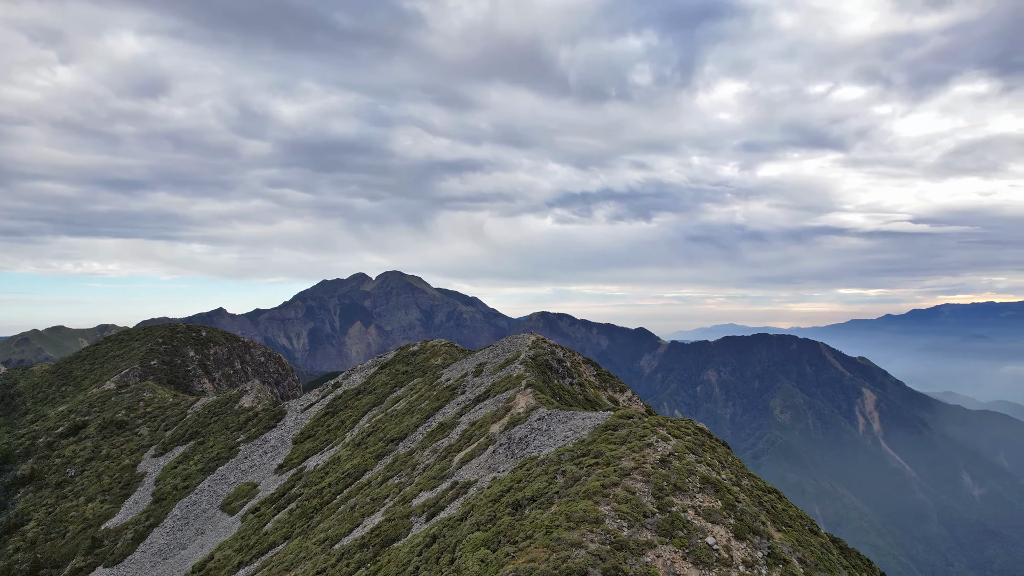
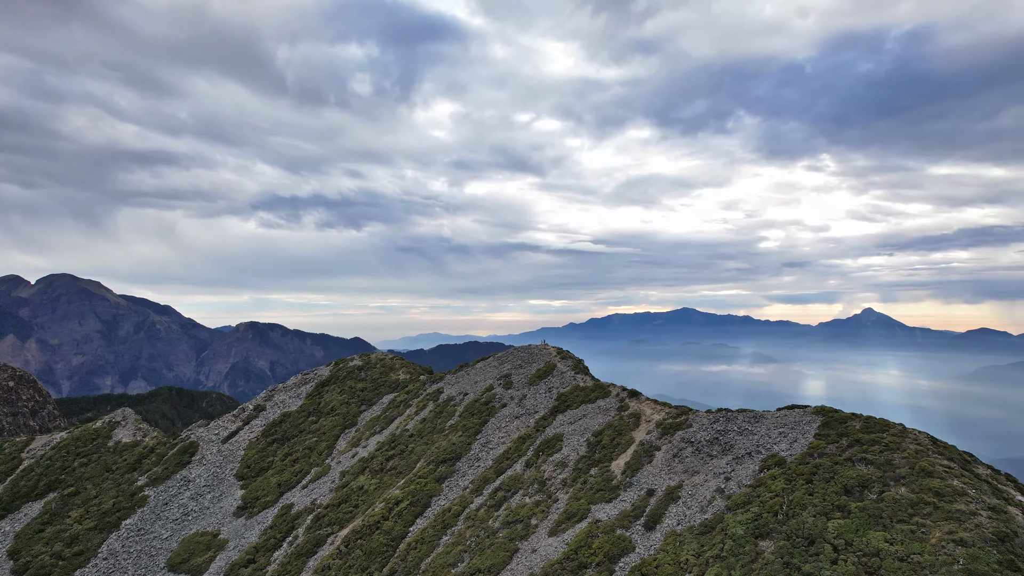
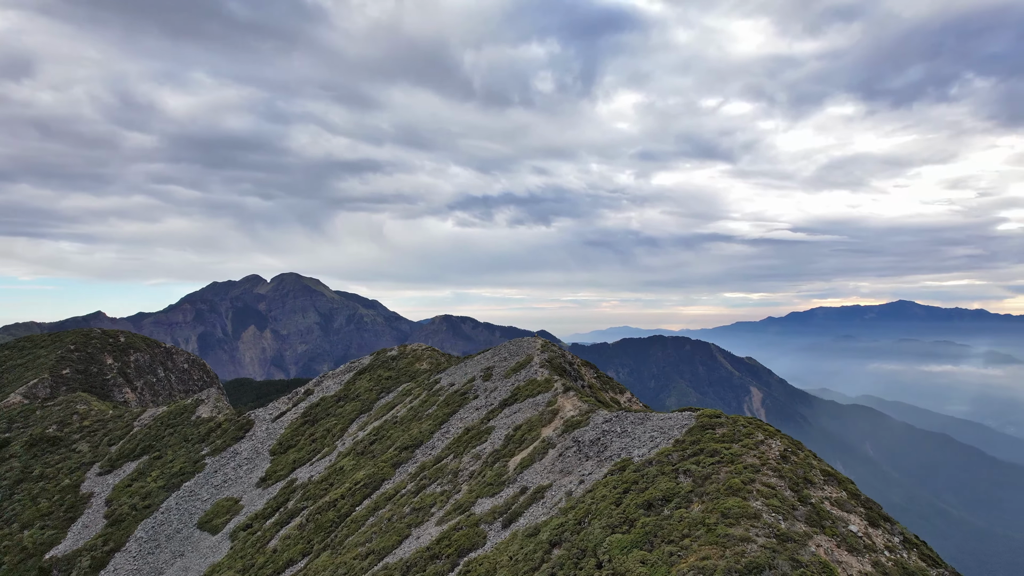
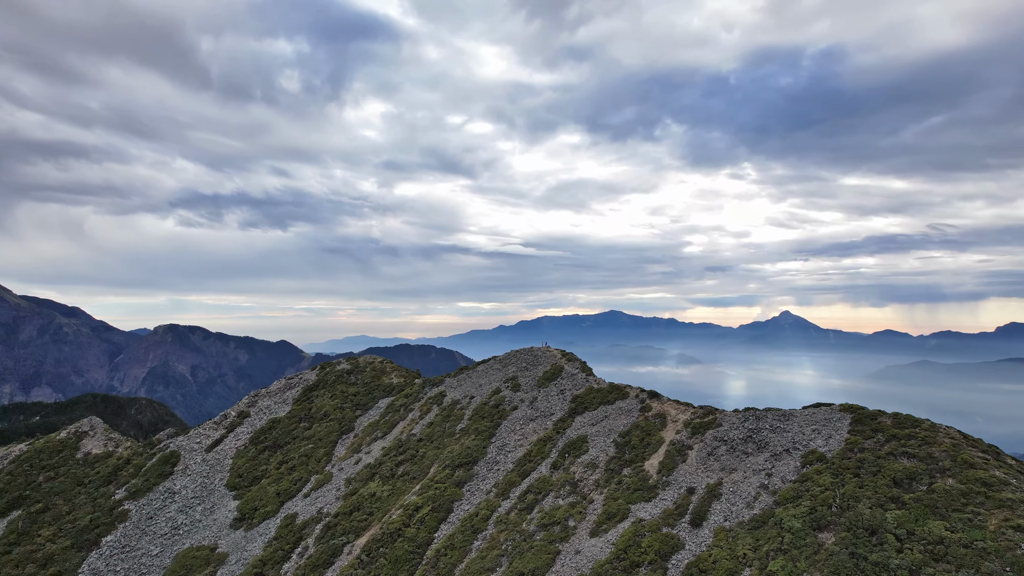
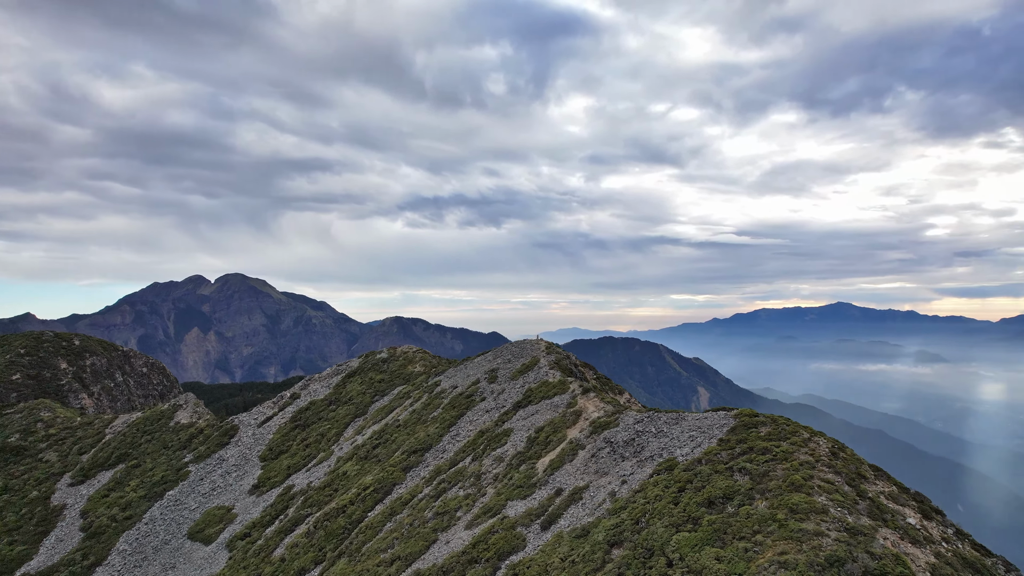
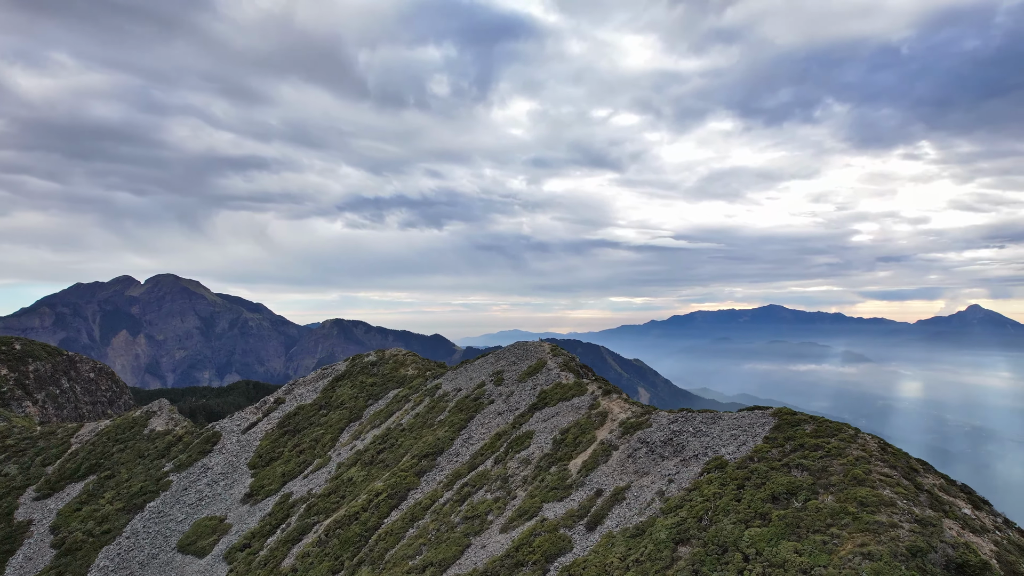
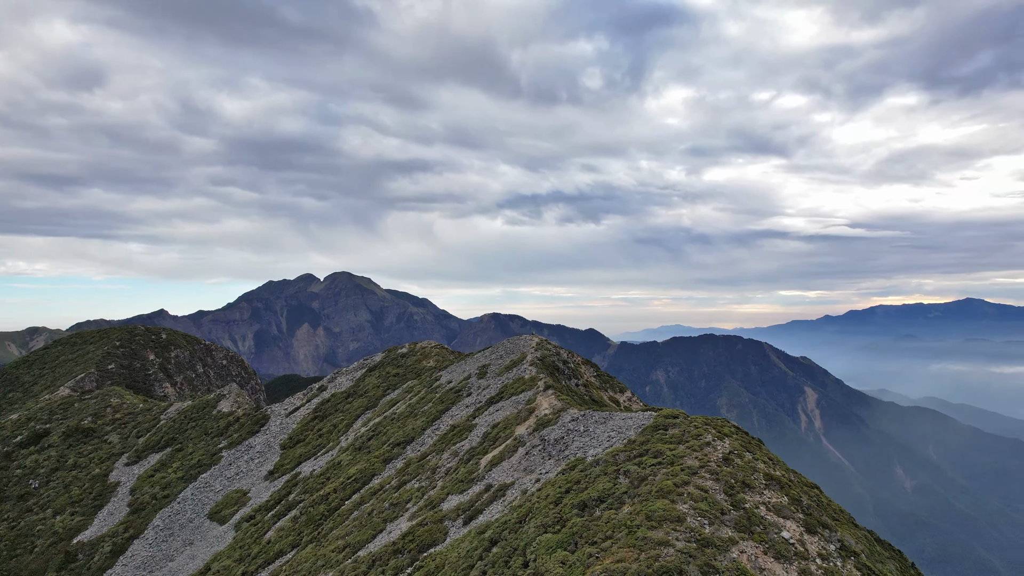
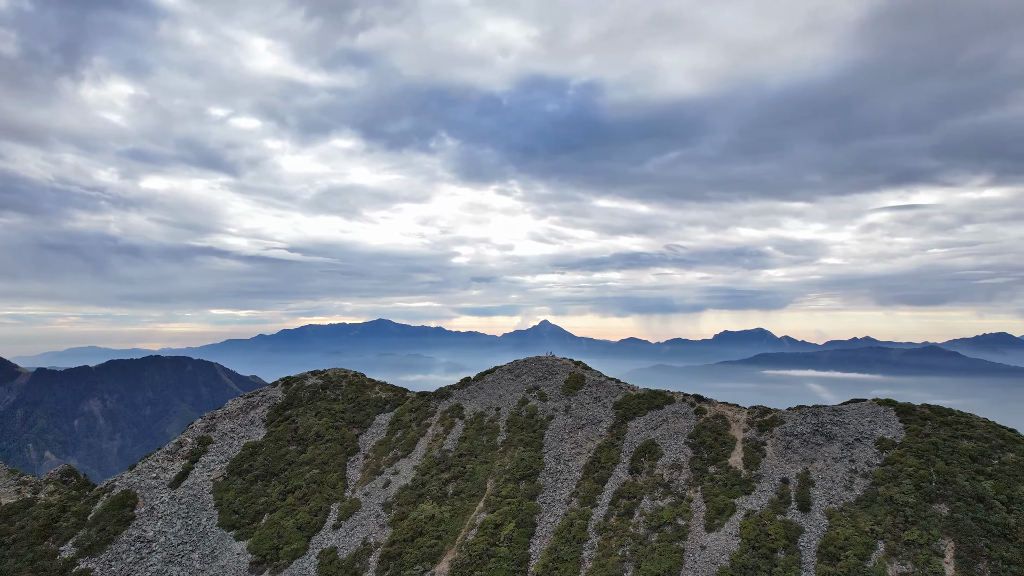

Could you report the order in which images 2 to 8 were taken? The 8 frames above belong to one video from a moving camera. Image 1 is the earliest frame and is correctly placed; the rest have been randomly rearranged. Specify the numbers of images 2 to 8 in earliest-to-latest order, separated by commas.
7, 3, 5, 6, 2, 4, 8
